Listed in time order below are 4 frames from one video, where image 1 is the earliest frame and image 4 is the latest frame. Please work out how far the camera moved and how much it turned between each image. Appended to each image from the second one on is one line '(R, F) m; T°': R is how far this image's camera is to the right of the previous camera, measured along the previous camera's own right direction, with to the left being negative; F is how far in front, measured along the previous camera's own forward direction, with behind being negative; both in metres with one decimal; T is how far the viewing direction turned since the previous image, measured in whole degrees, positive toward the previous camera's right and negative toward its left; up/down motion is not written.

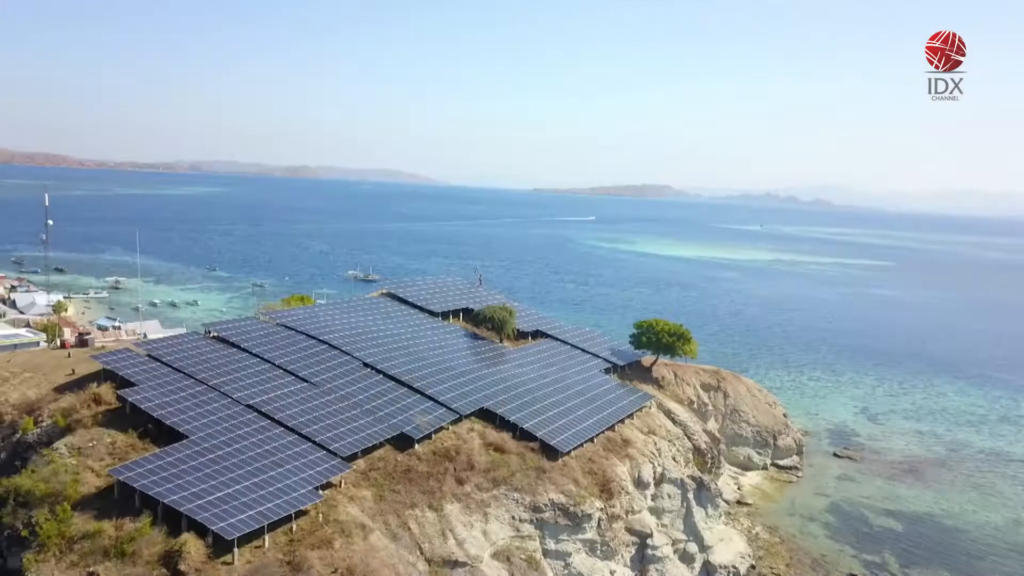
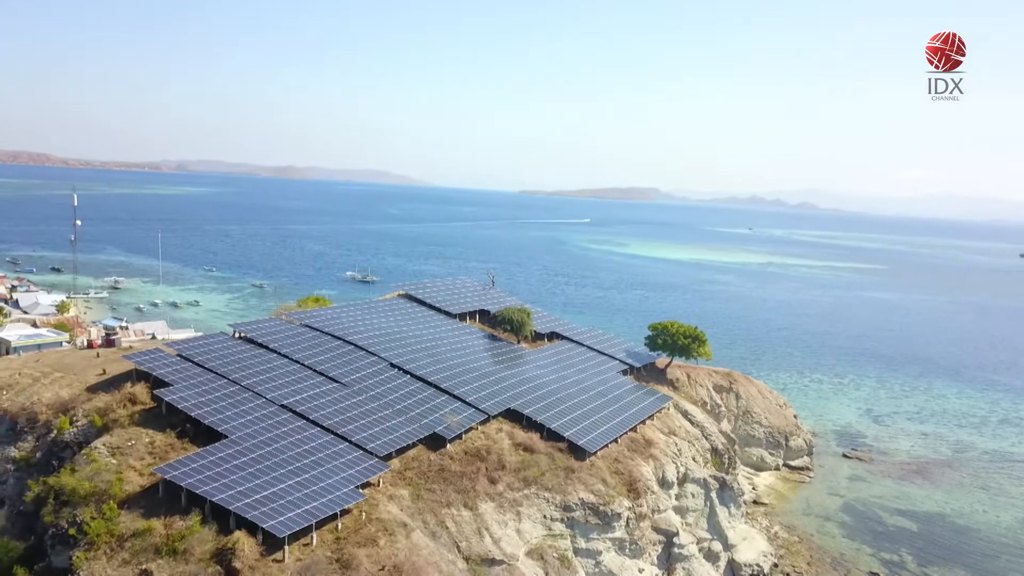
(-1.6, -0.2) m; 0°
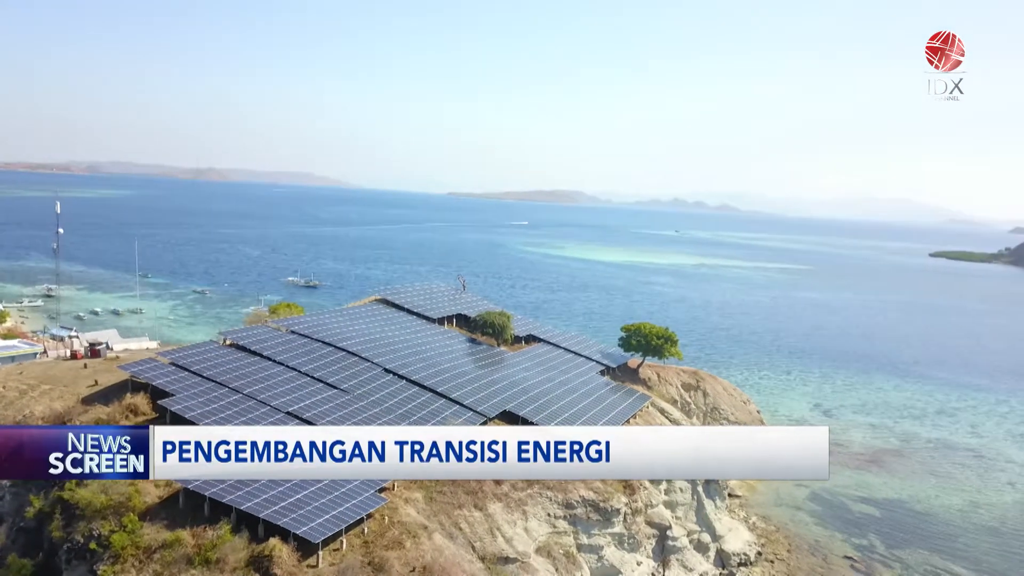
(-2.5, -0.6) m; +5°
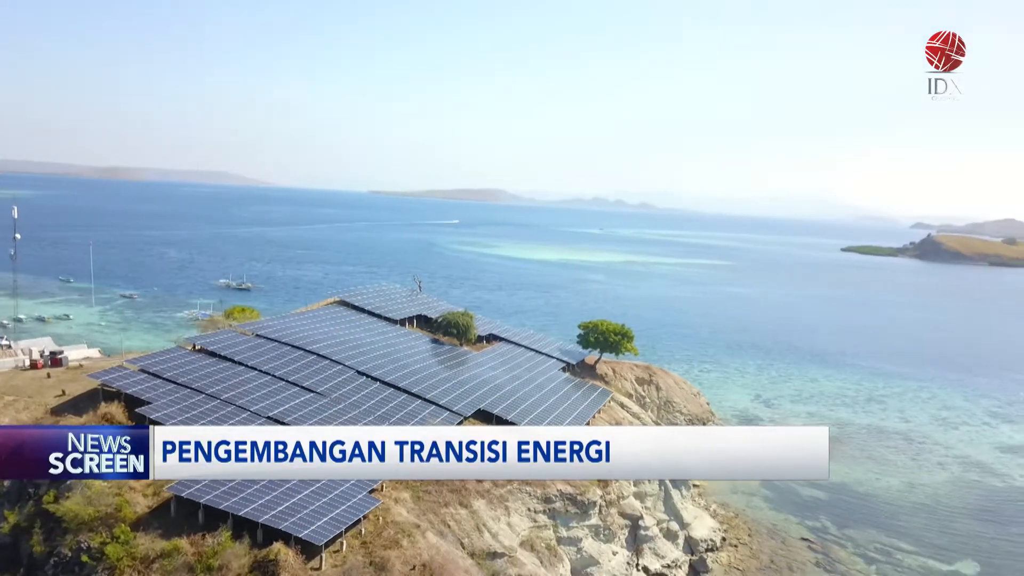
(-1.7, -0.6) m; +5°
